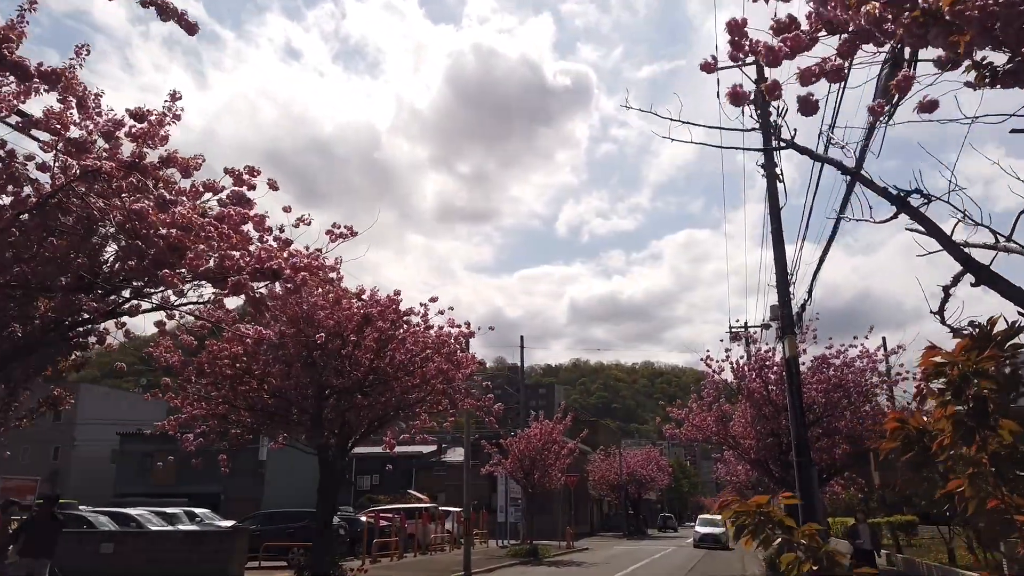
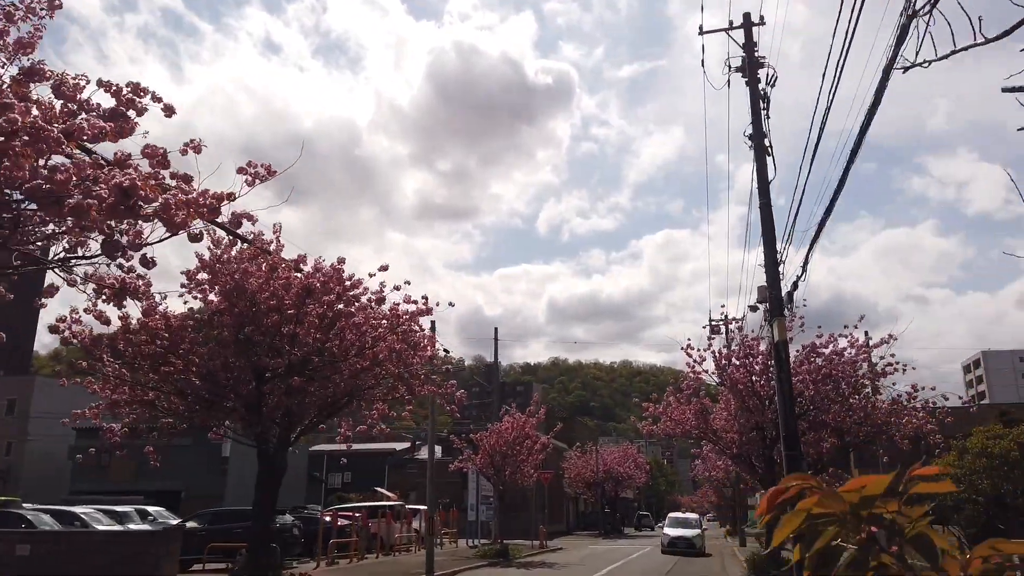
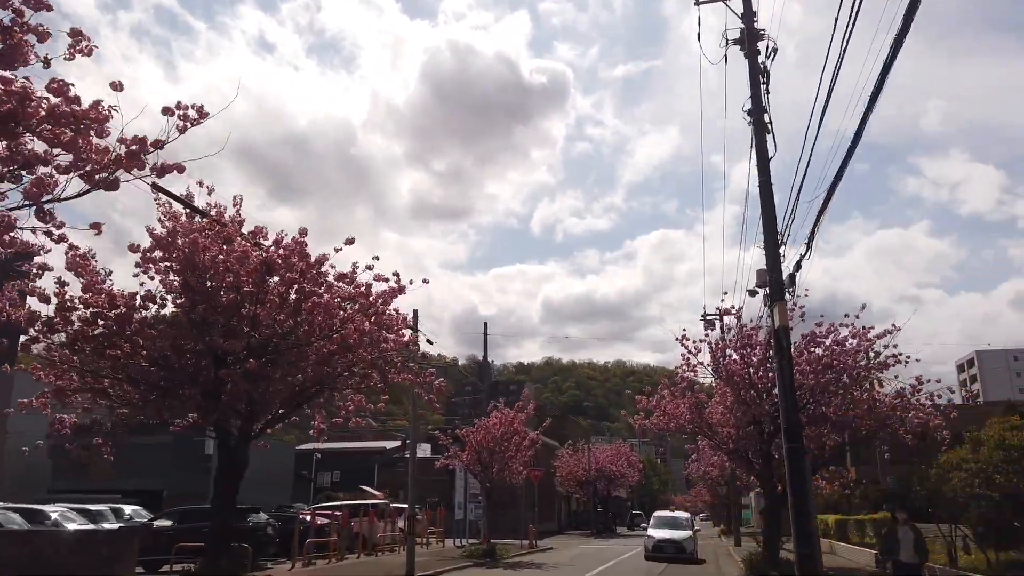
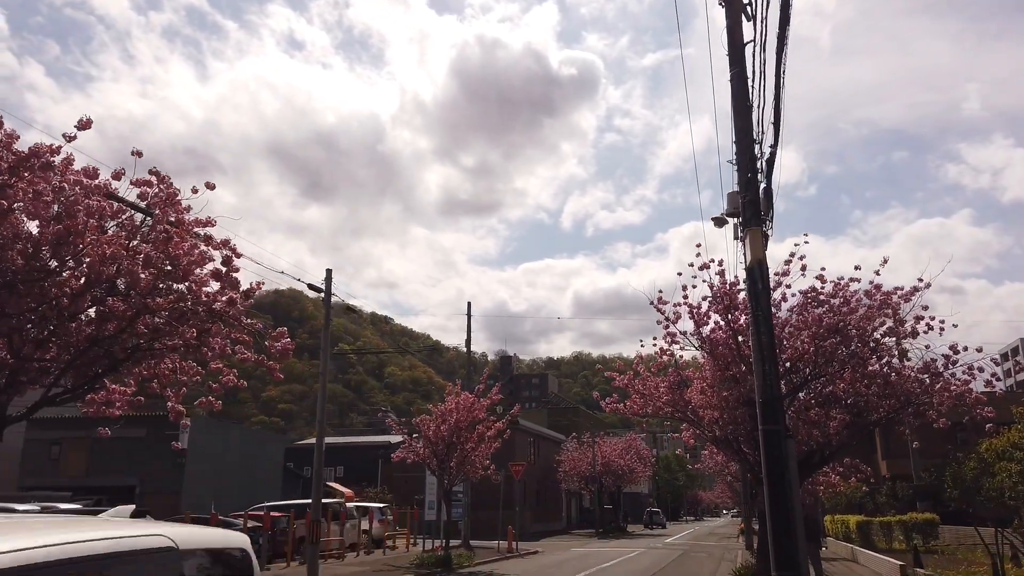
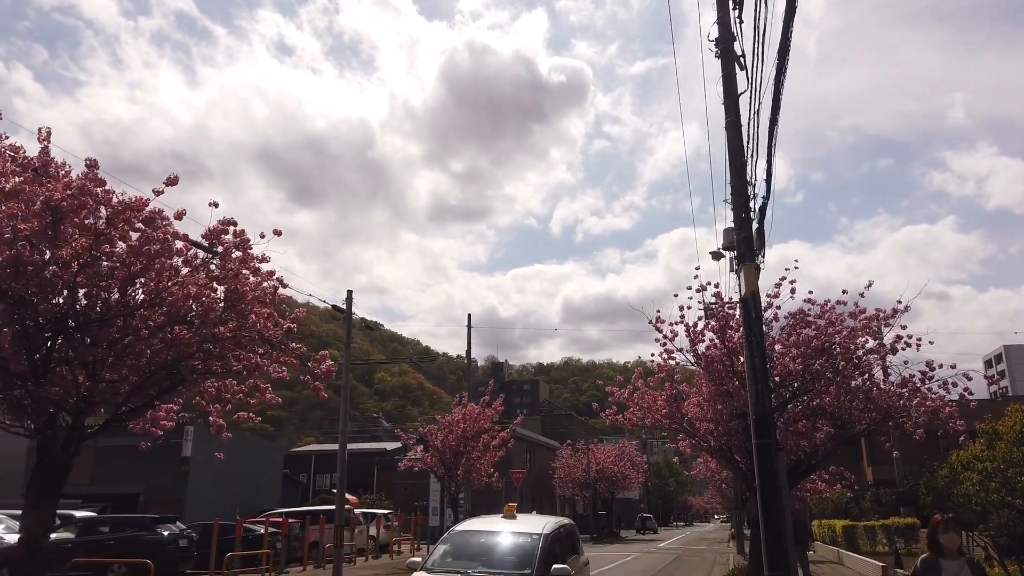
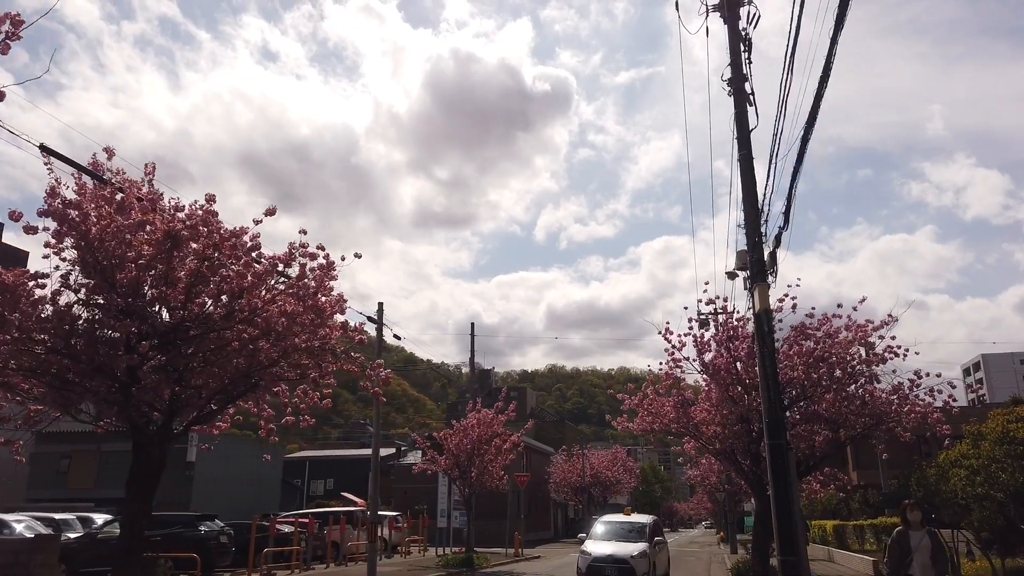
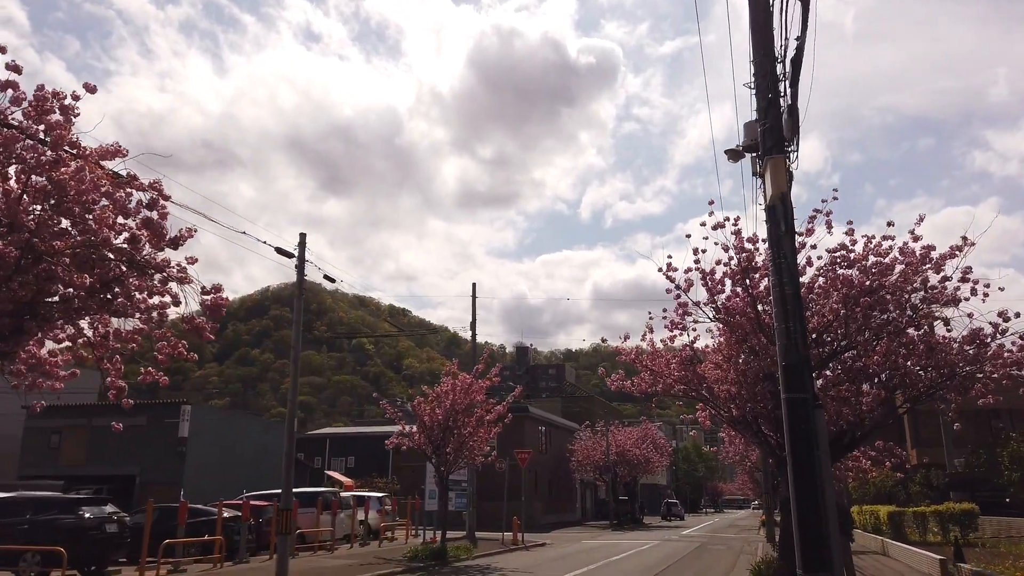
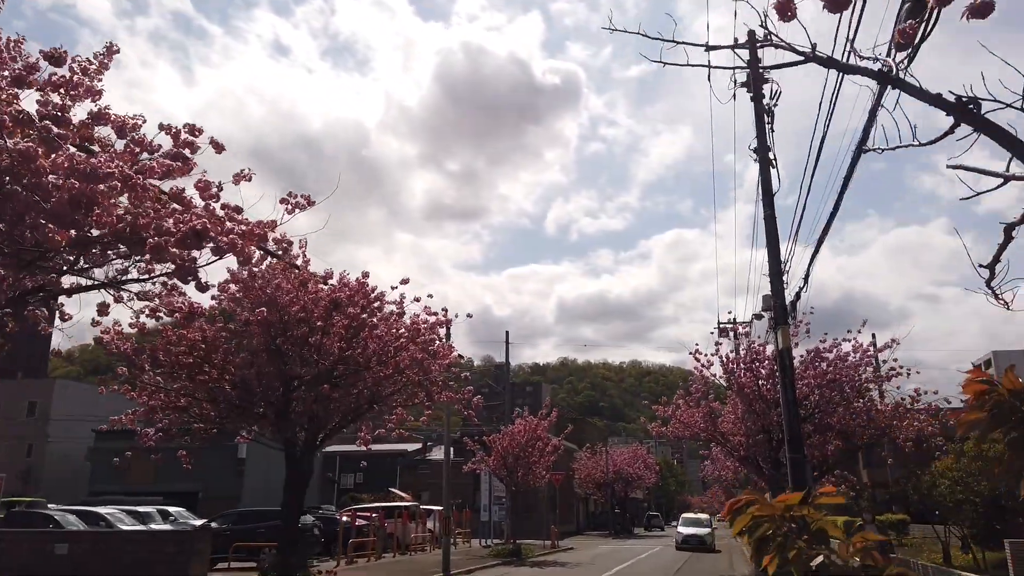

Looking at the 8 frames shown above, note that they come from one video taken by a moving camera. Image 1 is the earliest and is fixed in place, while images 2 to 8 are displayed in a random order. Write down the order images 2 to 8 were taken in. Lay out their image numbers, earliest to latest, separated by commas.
8, 2, 3, 6, 5, 4, 7
